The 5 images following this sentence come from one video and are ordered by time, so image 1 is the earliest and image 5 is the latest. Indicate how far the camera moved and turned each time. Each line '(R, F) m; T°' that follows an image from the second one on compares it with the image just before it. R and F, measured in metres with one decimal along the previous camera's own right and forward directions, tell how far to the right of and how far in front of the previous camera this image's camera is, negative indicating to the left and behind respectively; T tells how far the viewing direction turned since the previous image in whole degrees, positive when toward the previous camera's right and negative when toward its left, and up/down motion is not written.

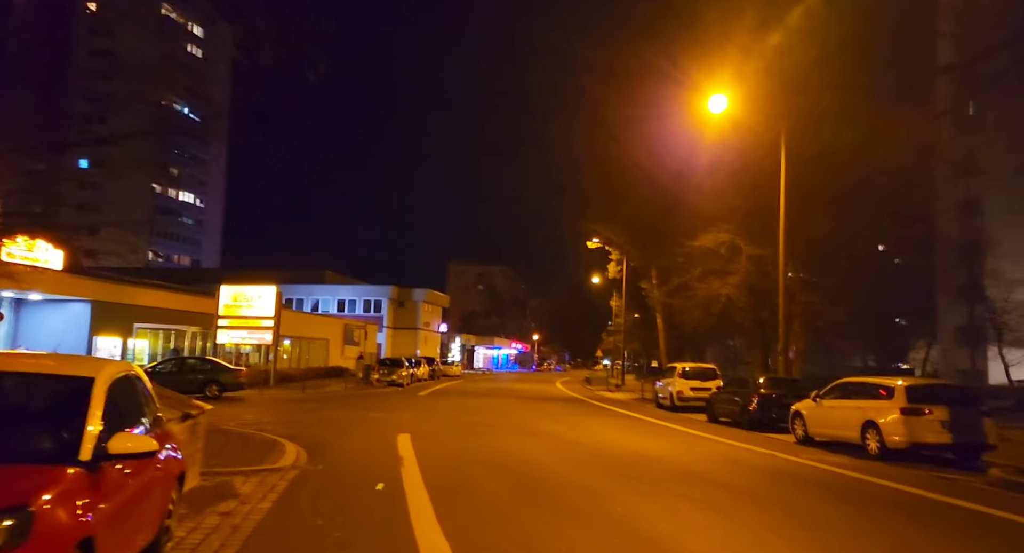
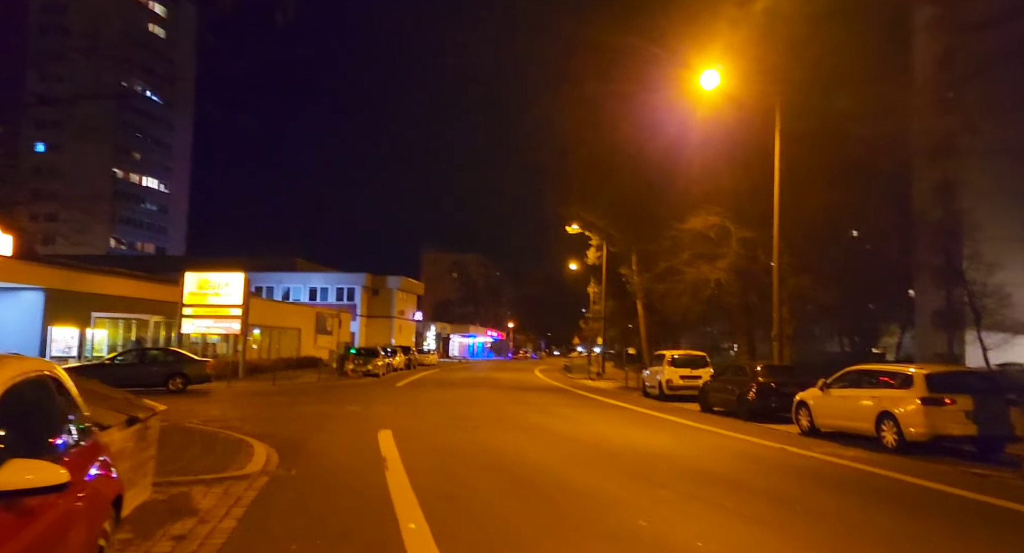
(-0.3, +1.2) m; +2°
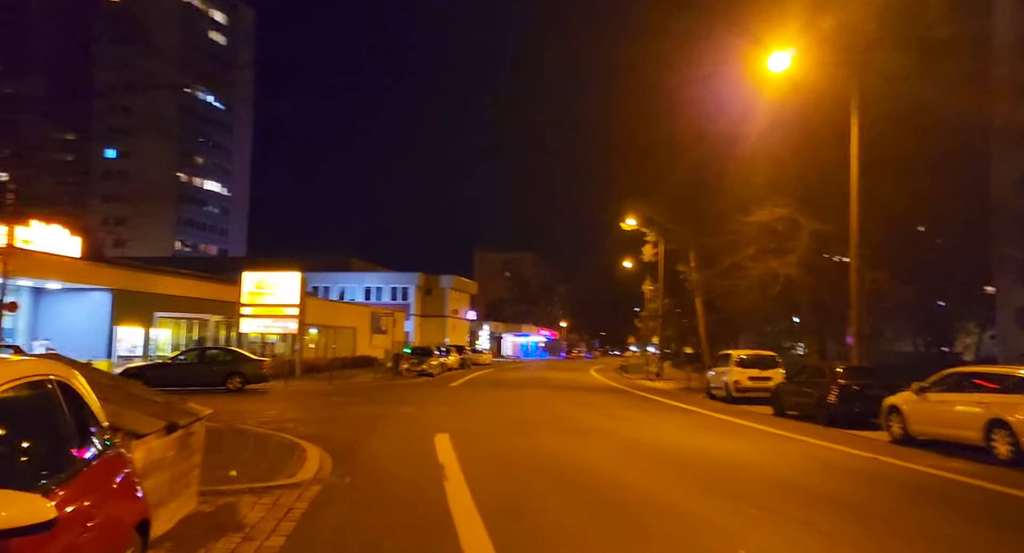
(-0.2, +0.8) m; -4°
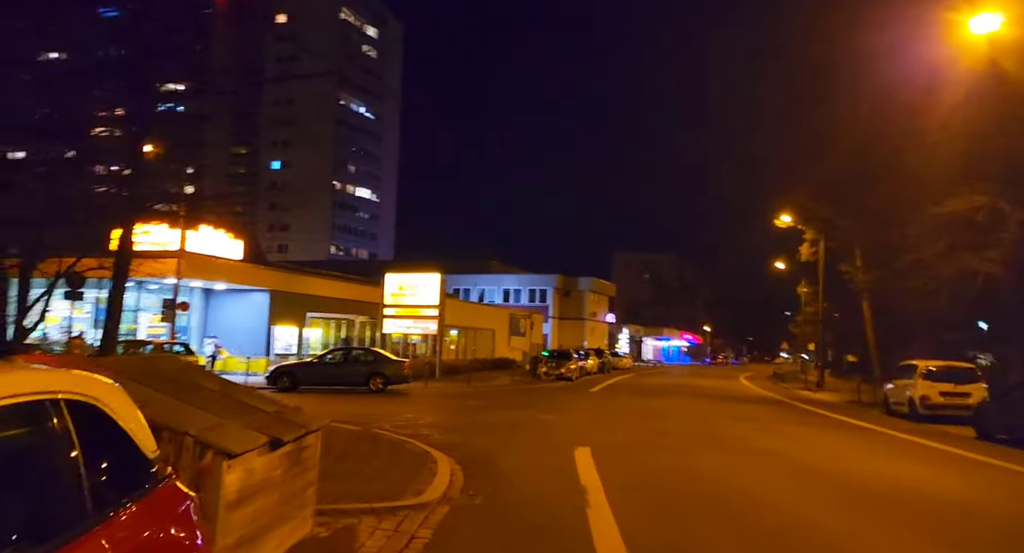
(-0.2, +1.2) m; -10°
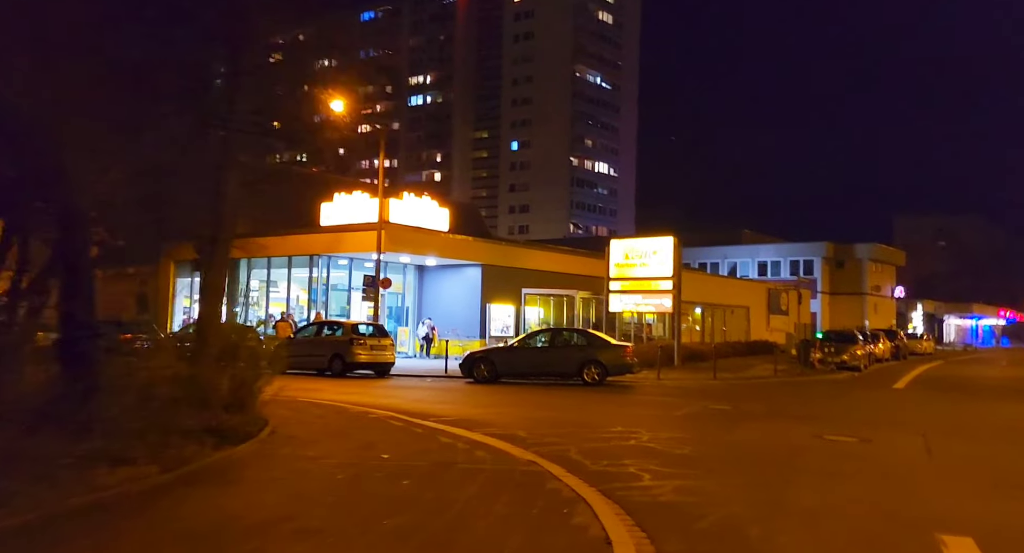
(-0.1, +6.4) m; -19°
